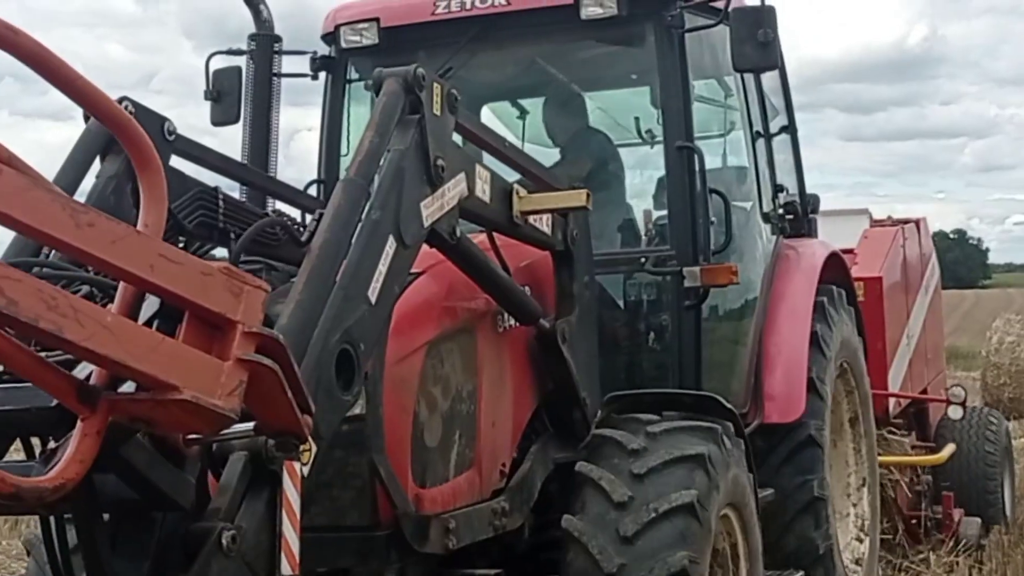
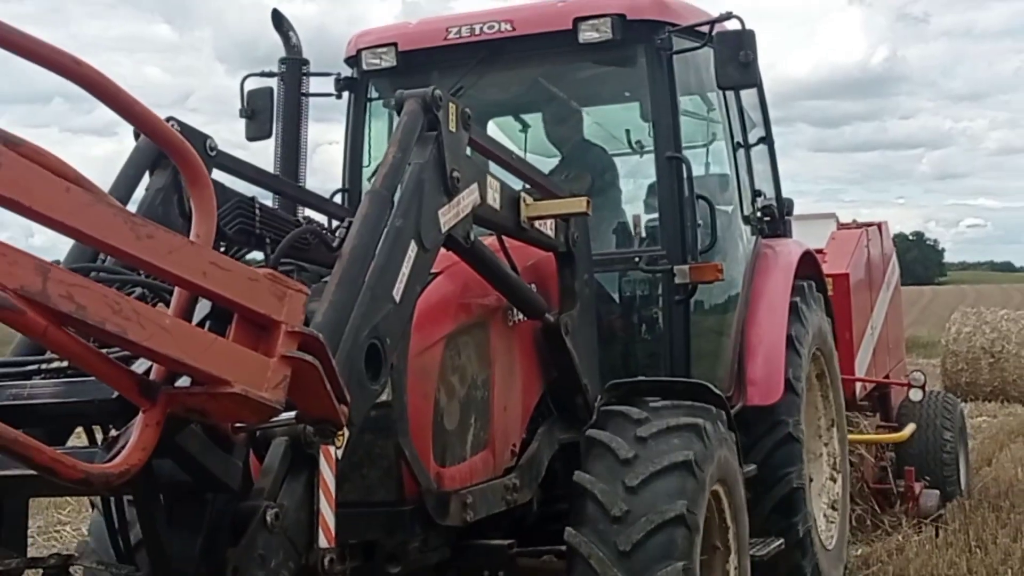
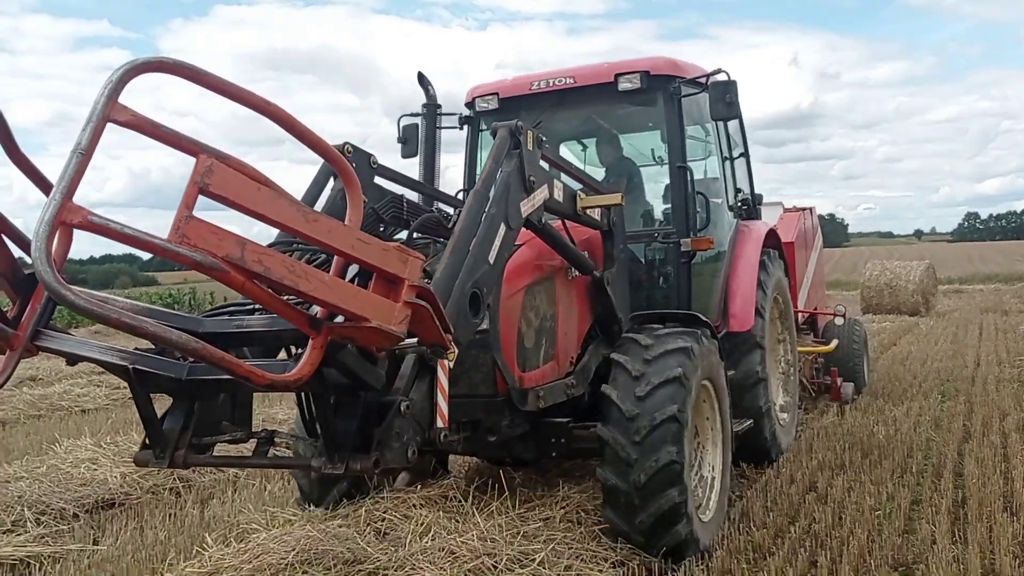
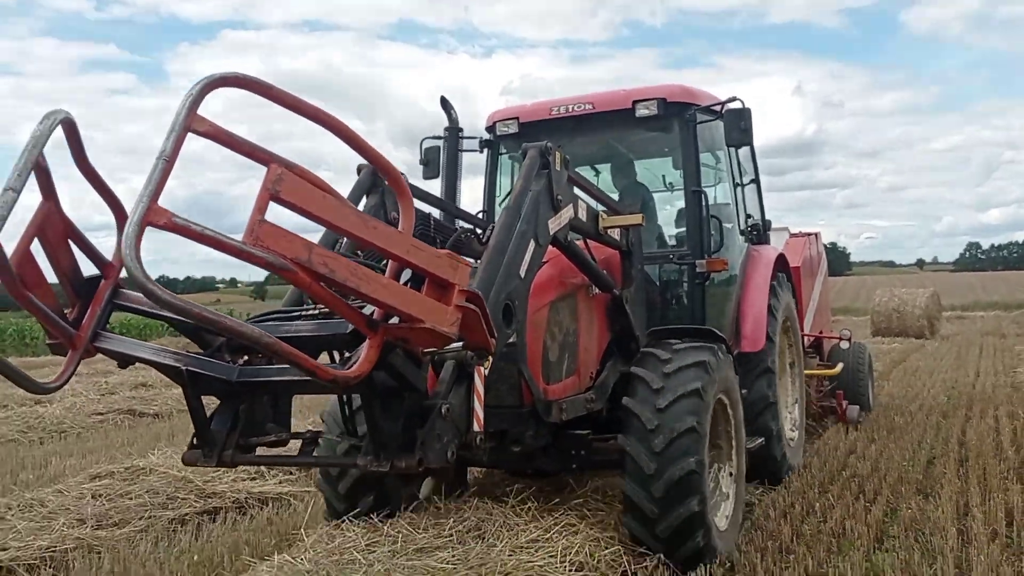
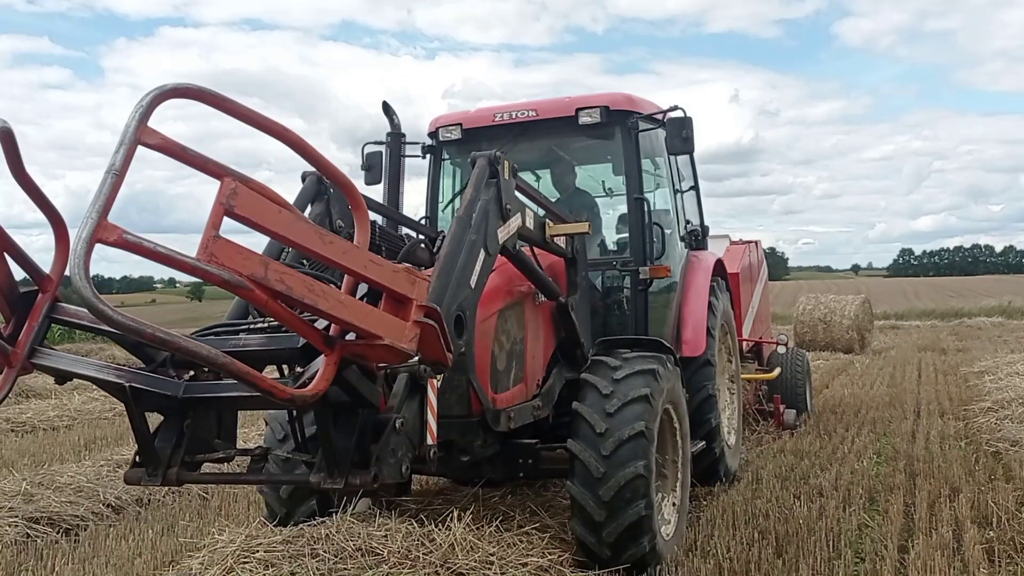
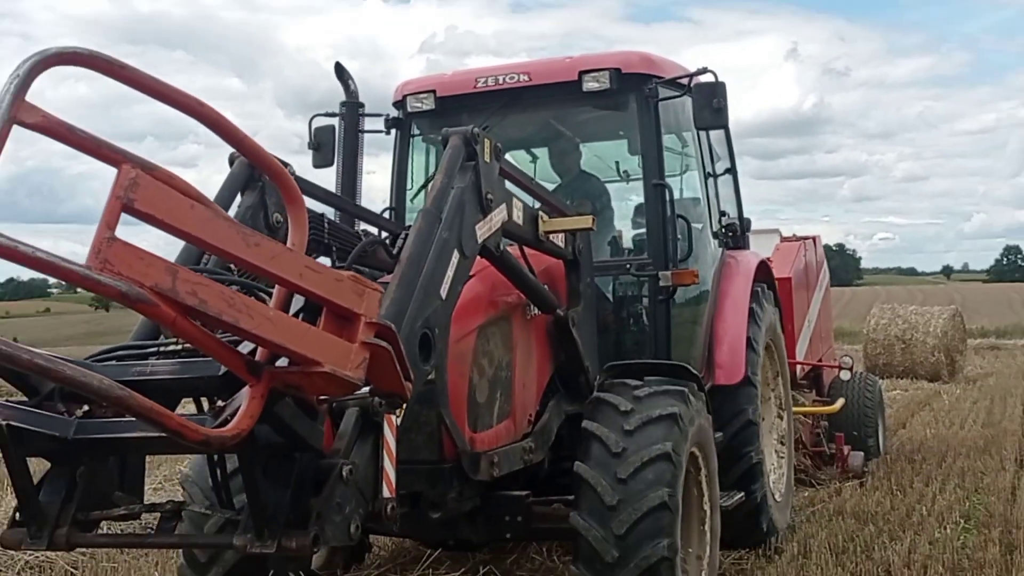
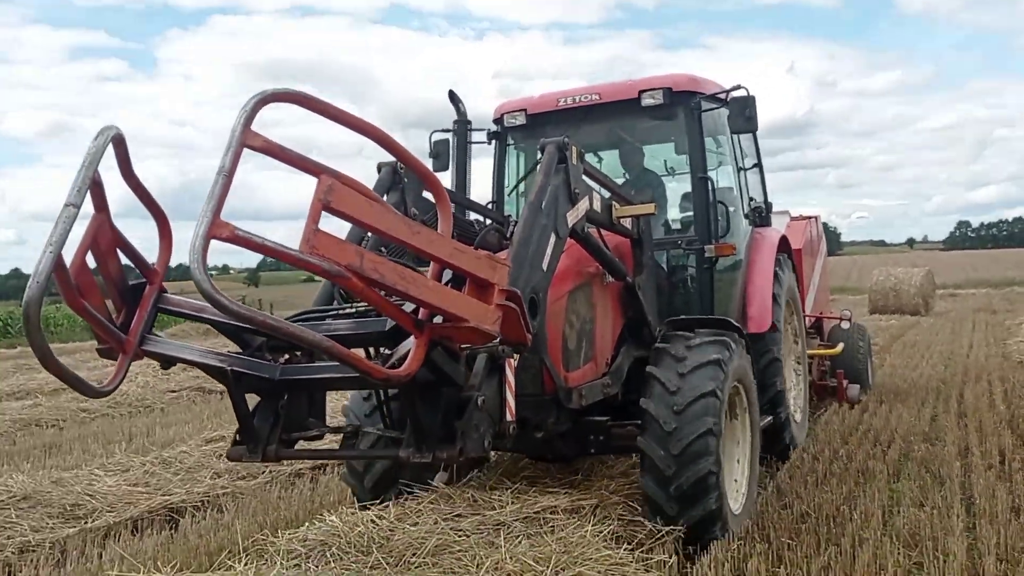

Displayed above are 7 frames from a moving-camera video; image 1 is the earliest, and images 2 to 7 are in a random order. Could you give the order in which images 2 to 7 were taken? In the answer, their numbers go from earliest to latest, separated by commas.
2, 6, 5, 3, 4, 7
